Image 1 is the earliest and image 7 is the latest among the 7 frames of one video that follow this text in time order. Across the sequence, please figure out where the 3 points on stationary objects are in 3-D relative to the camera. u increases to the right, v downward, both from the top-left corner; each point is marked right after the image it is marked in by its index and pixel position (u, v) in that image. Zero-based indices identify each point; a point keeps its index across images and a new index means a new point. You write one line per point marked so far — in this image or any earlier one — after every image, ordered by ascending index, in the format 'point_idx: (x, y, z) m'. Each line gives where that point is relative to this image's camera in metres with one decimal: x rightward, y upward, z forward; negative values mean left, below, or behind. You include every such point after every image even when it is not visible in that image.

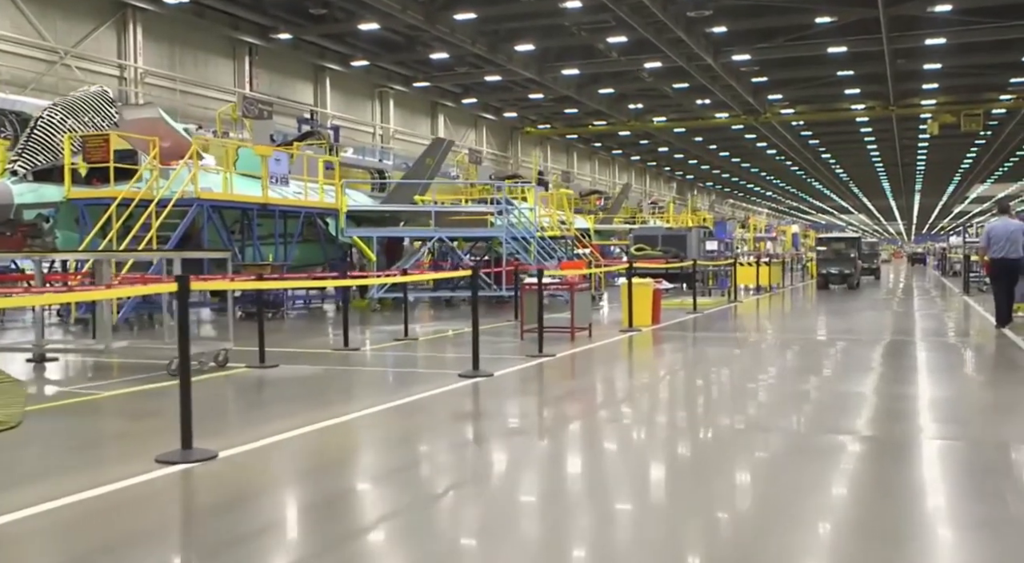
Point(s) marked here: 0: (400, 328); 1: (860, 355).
0: (-1.9, -0.9, +16.4) m
1: (+4.6, -1.0, +13.6) m
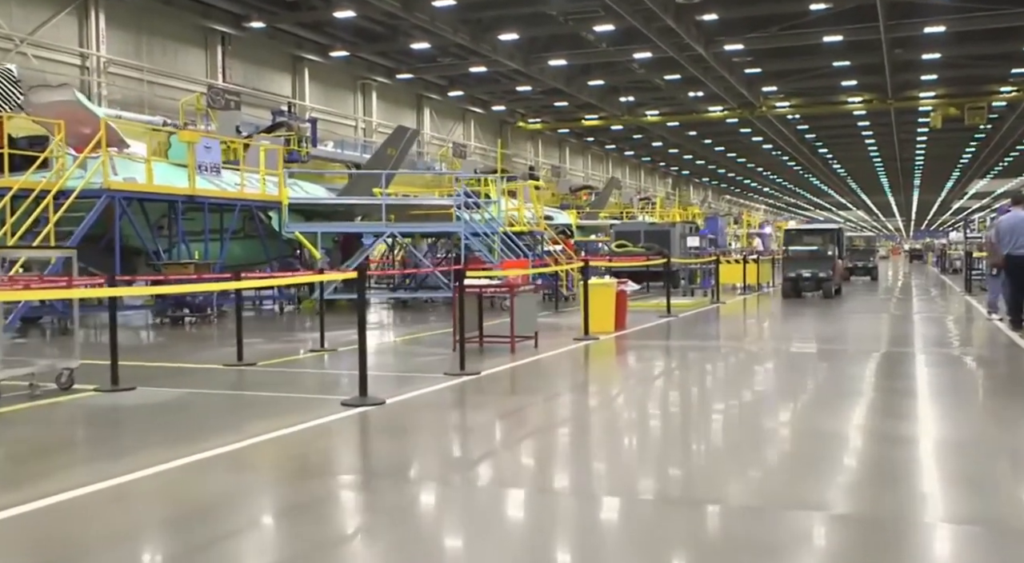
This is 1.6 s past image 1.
0: (-2.4, -0.8, +15.3) m
1: (+4.2, -1.0, +12.5) m
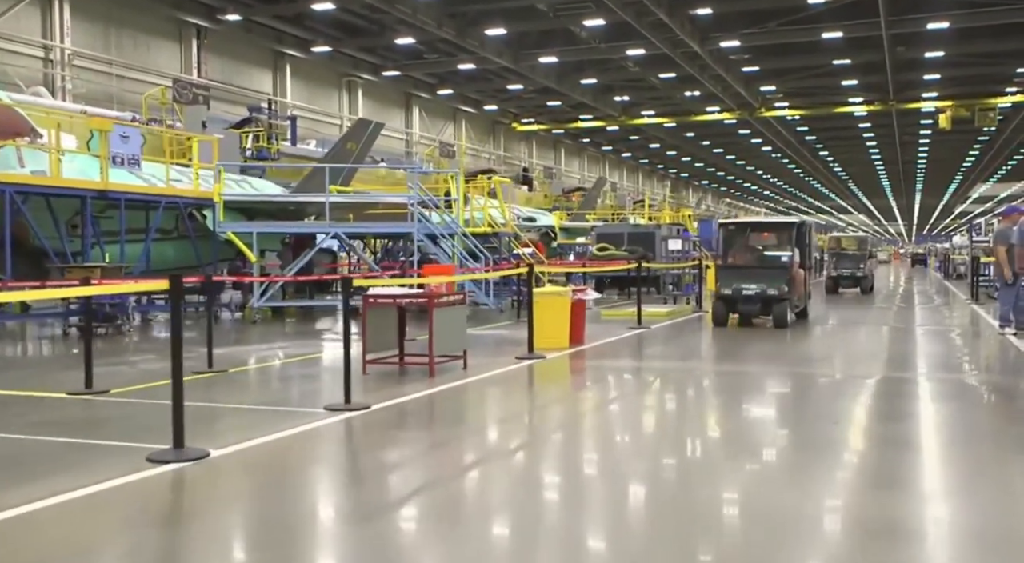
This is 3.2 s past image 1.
0: (-2.8, -0.9, +14.2) m
1: (+3.7, -1.1, +11.4) m
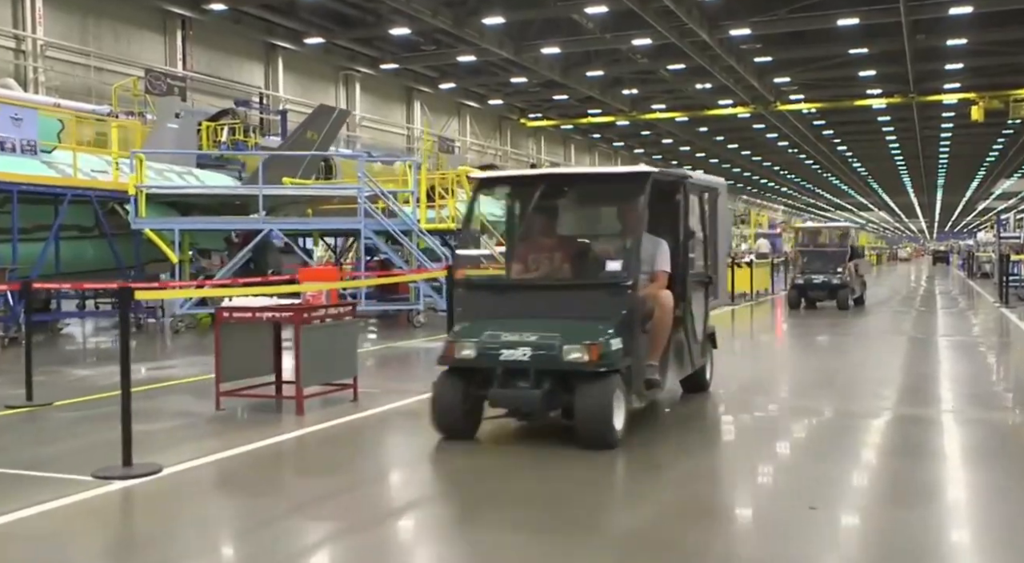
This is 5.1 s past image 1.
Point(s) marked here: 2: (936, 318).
0: (-3.1, -0.9, +12.9) m
1: (+3.4, -1.1, +10.1) m
2: (+7.7, -0.7, +18.7) m
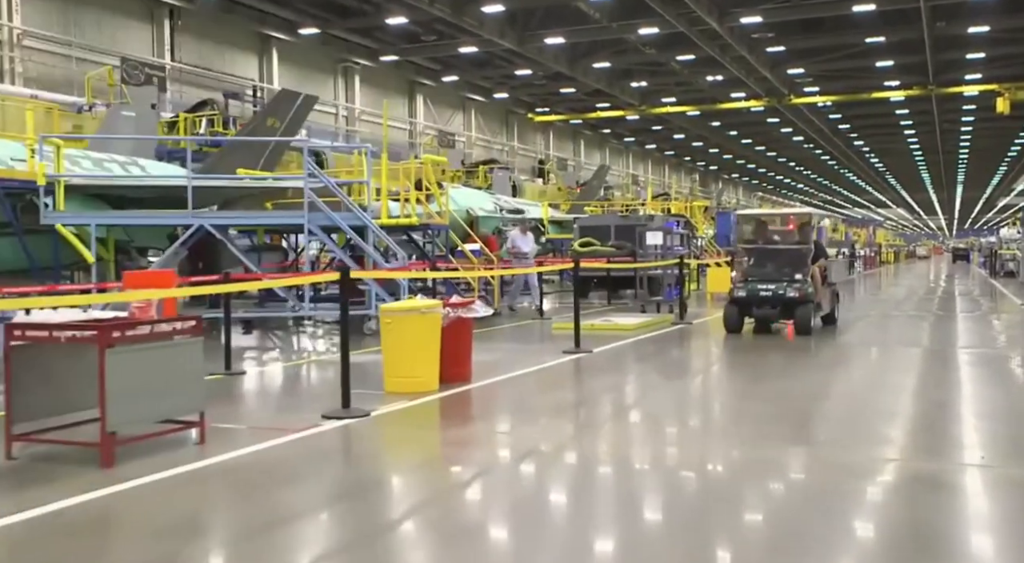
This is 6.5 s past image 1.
0: (-3.3, -0.9, +11.9) m
1: (+3.1, -1.1, +9.0) m
2: (+7.6, -0.6, +17.5) m
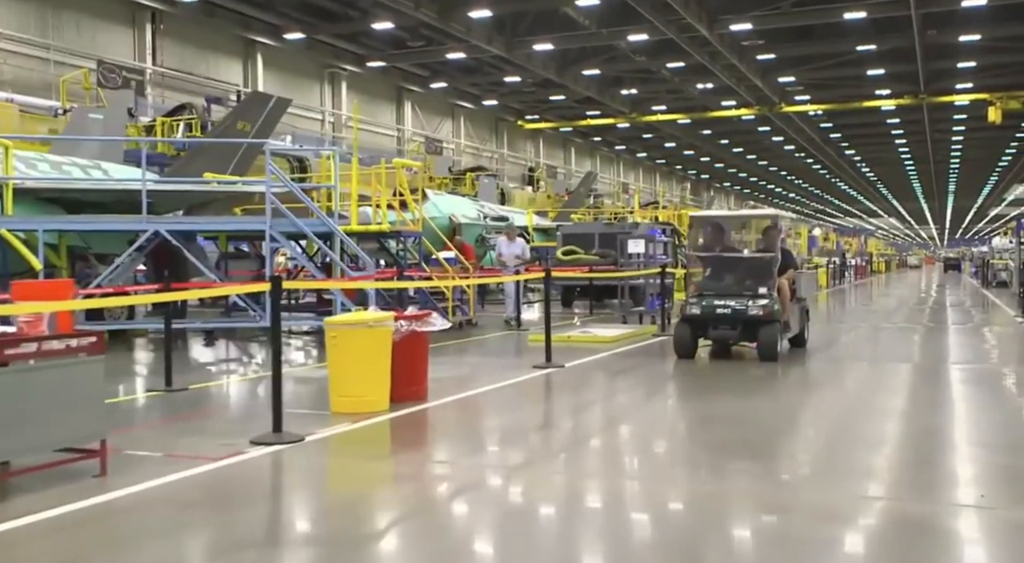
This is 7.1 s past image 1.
0: (-3.5, -1.0, +11.5) m
1: (+2.9, -1.2, +8.6) m
2: (+7.3, -0.8, +17.2) m
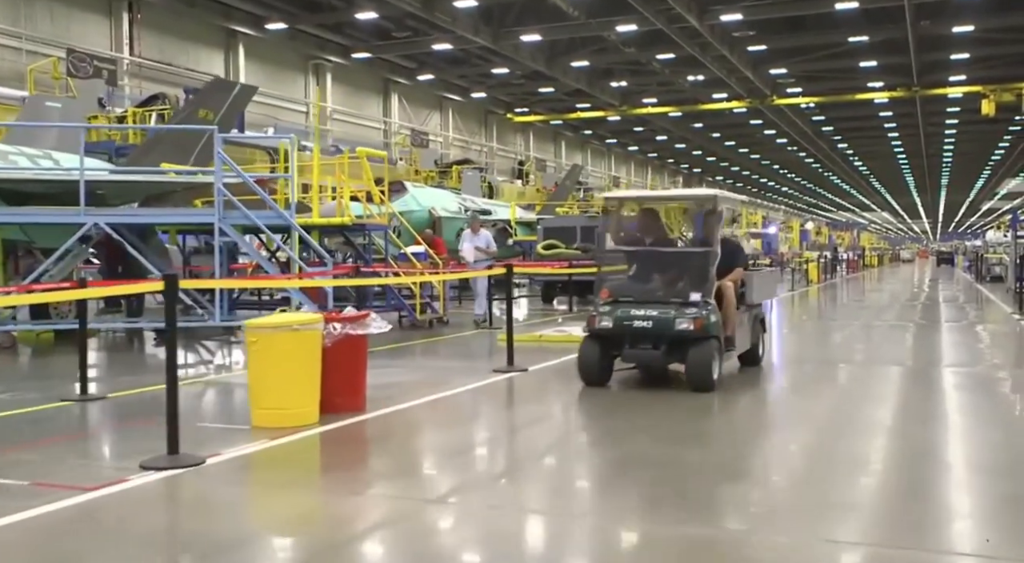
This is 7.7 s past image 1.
0: (-3.8, -1.0, +11.0) m
1: (+2.7, -1.2, +8.1) m
2: (+7.0, -0.7, +16.8) m
